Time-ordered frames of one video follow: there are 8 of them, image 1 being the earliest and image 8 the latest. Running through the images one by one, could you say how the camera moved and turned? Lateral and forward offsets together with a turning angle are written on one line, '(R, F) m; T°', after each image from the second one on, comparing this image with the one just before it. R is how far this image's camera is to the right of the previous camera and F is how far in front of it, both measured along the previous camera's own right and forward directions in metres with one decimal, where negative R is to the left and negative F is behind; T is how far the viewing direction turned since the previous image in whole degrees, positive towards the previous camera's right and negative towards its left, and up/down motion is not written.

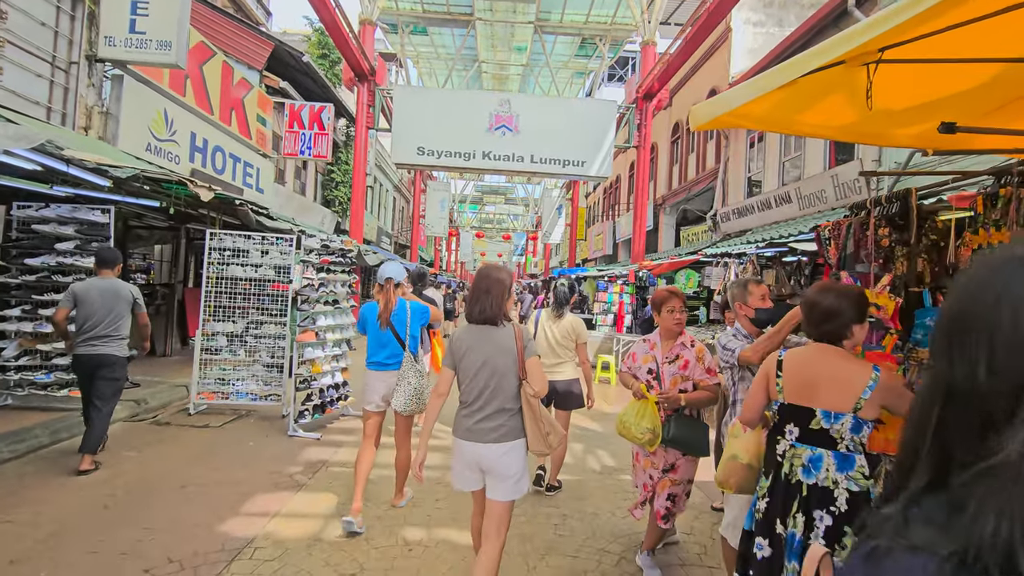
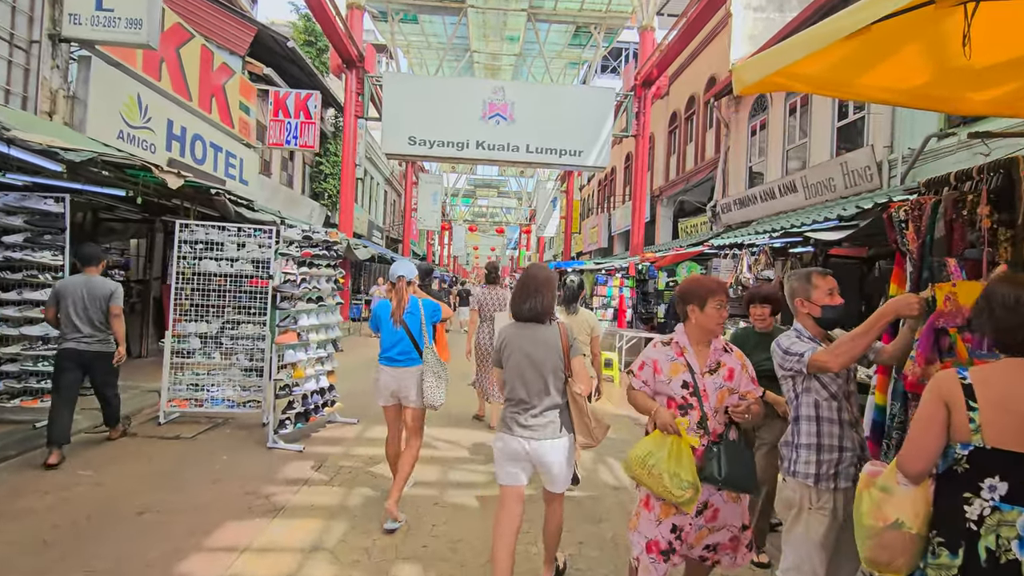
(-0.1, +0.4) m; +1°
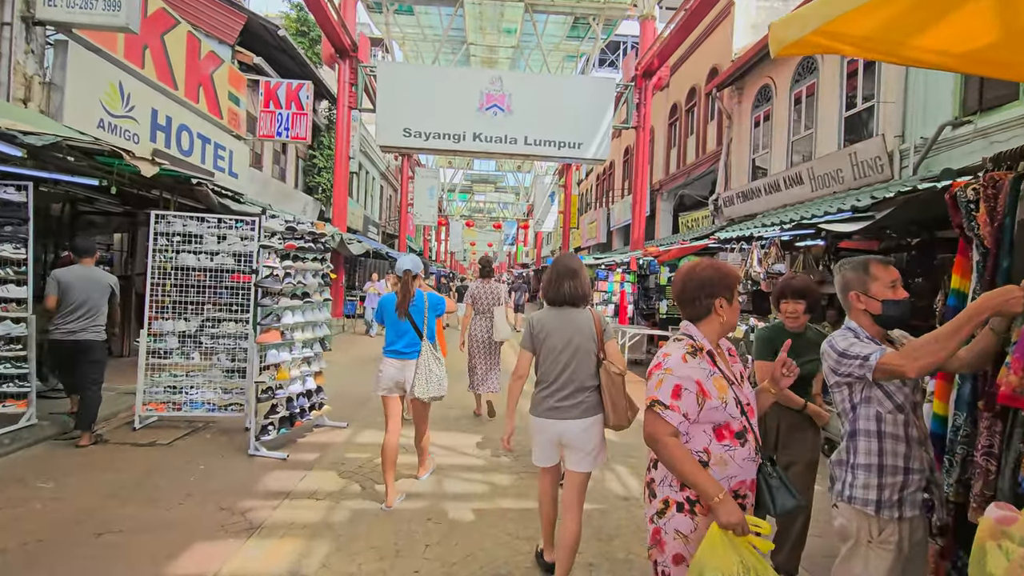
(0.0, +0.3) m; 0°
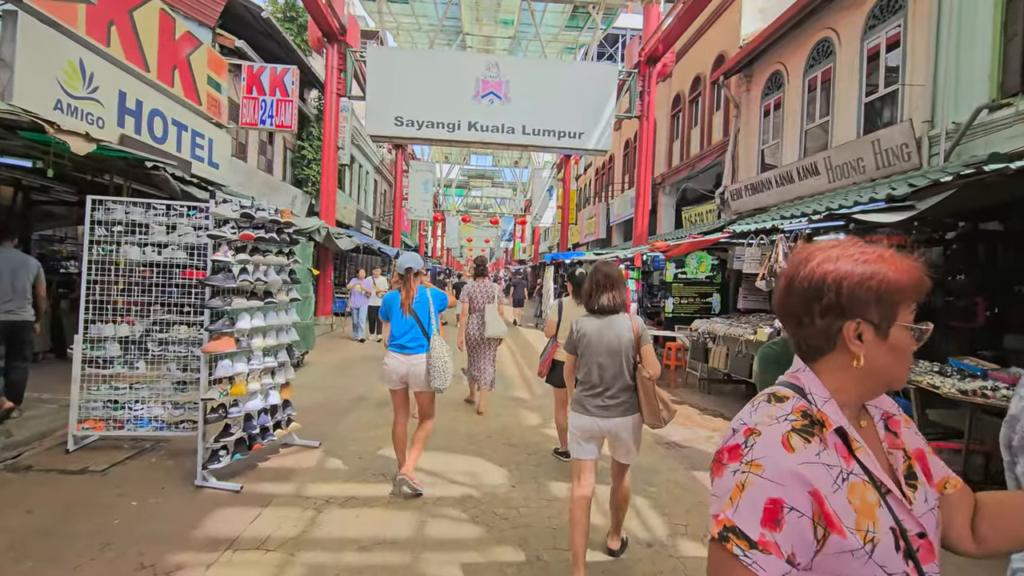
(0.0, +0.7) m; 0°
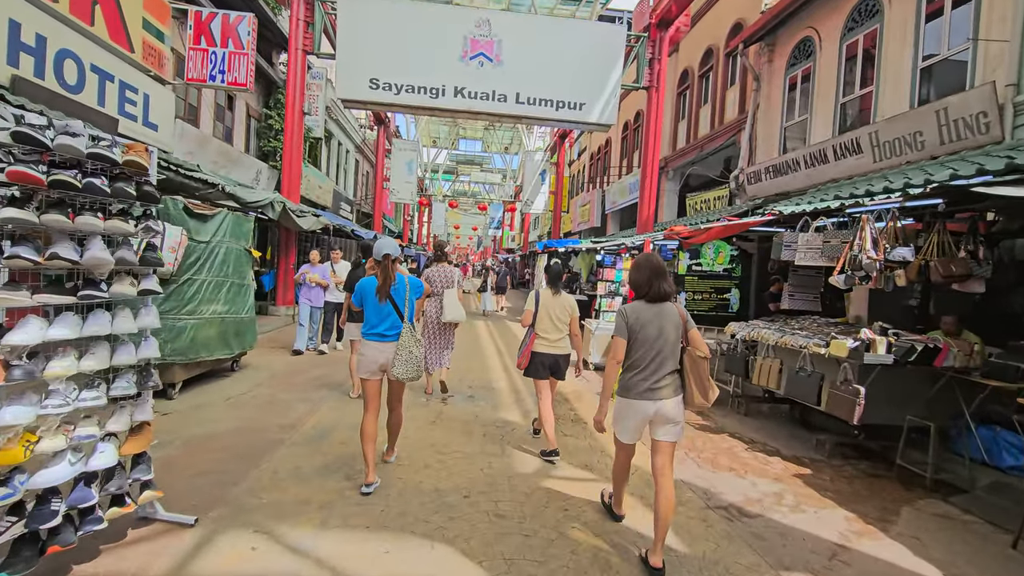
(0.0, +1.5) m; +1°
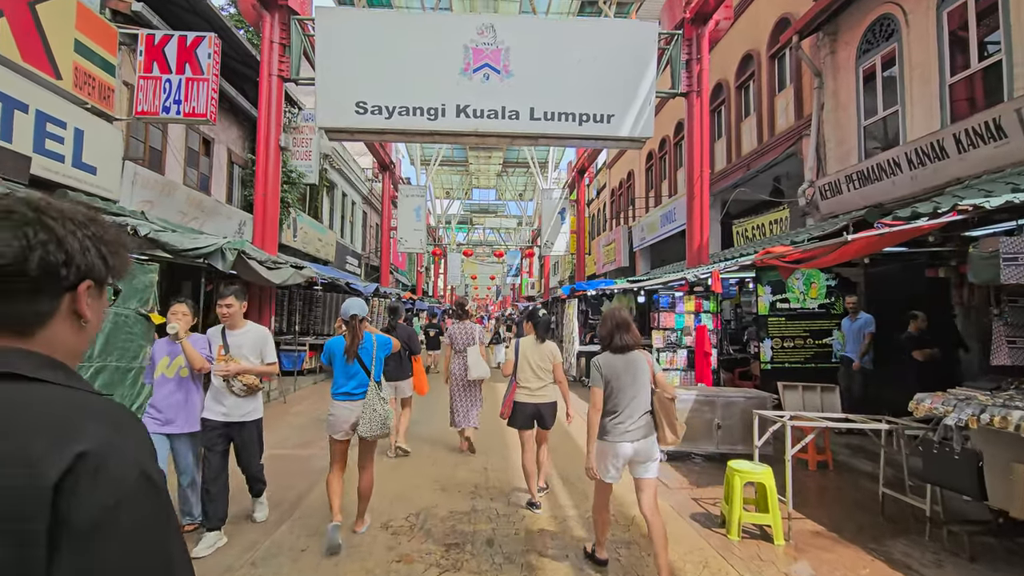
(-0.1, +2.2) m; -2°
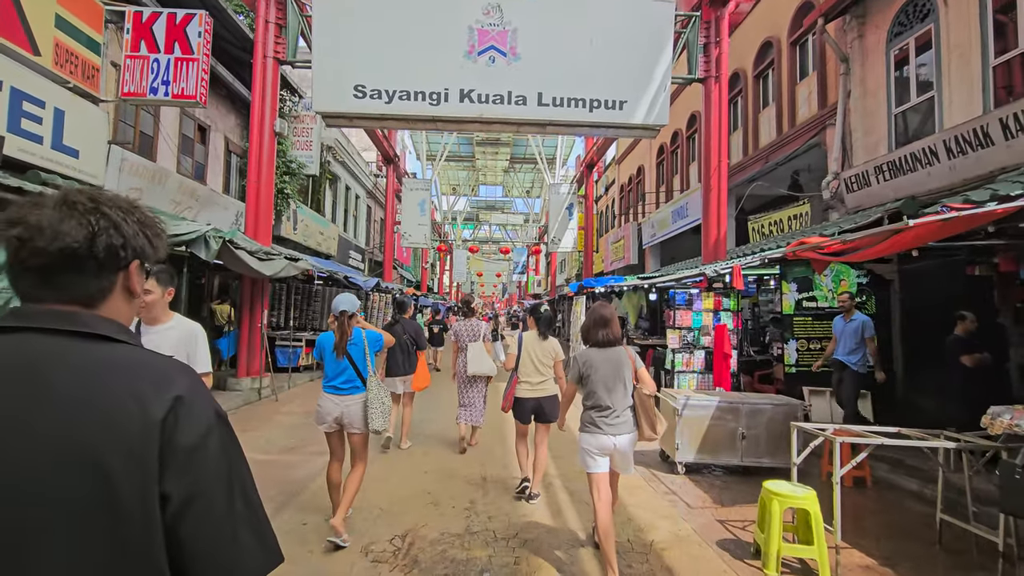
(0.0, +0.5) m; -1°
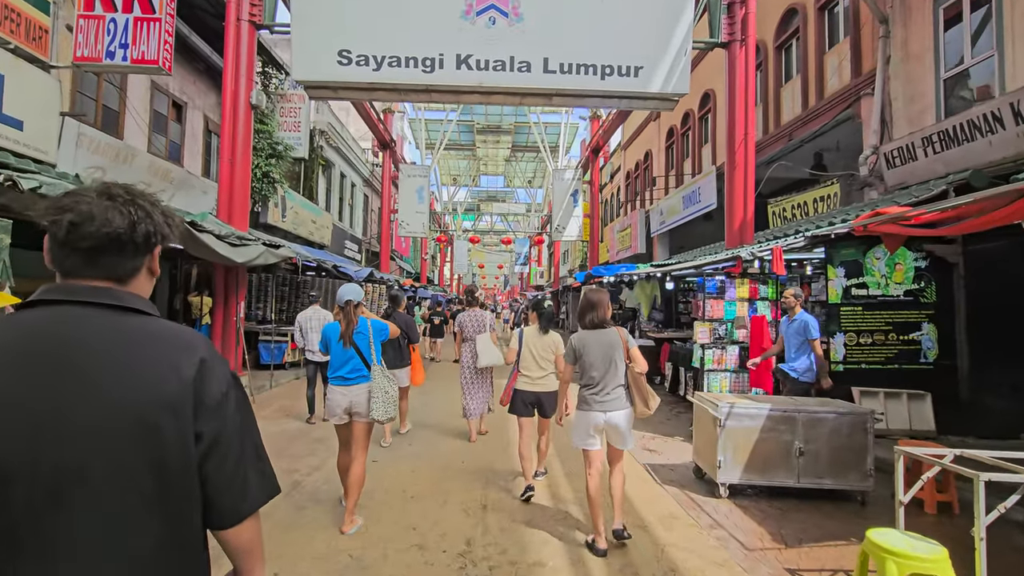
(0.0, +0.9) m; 0°
